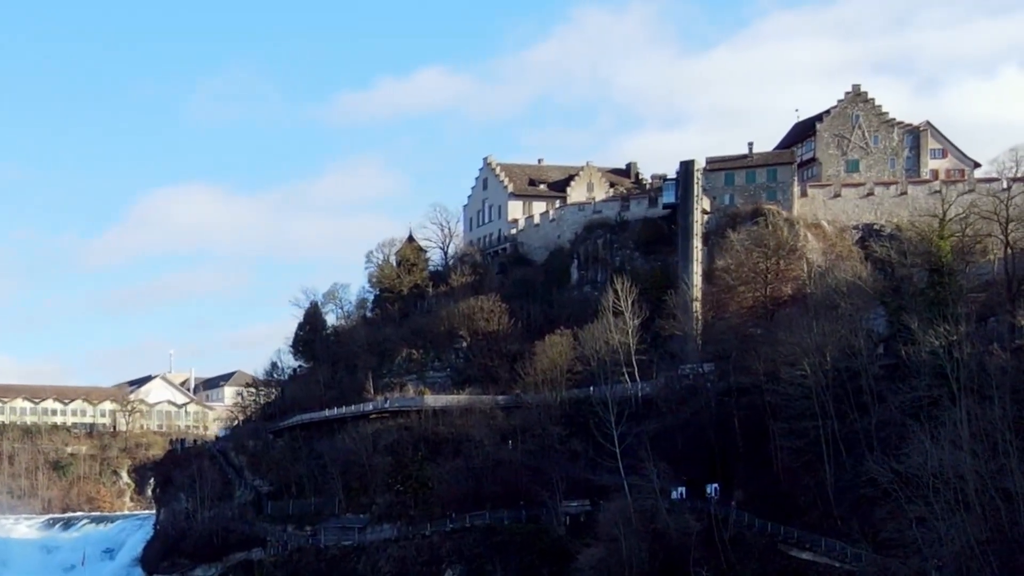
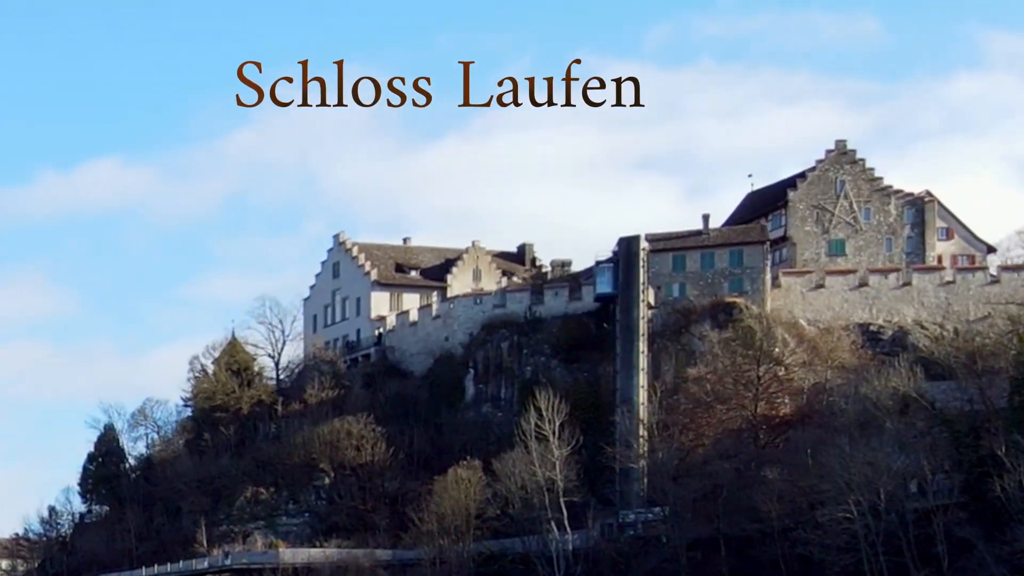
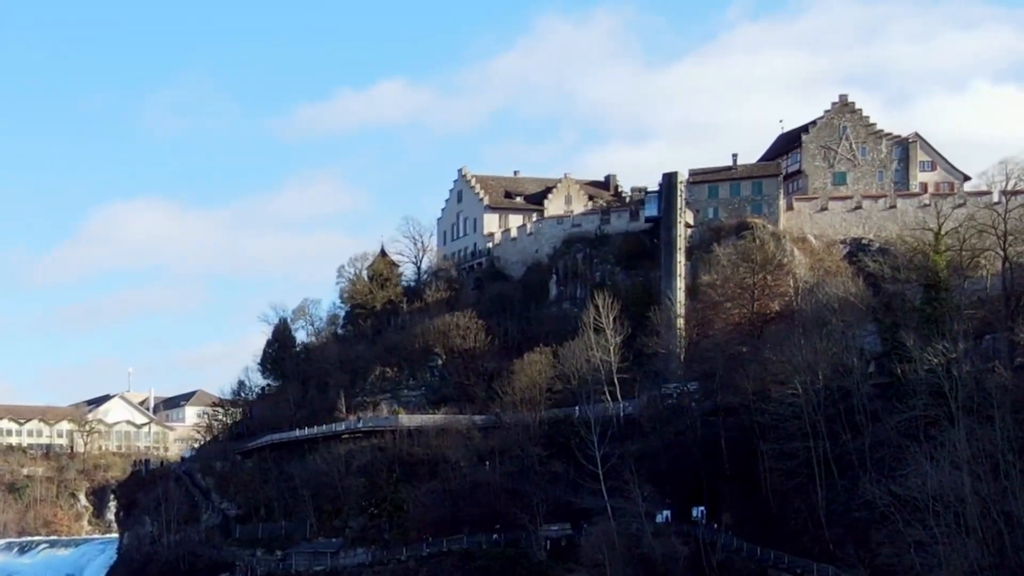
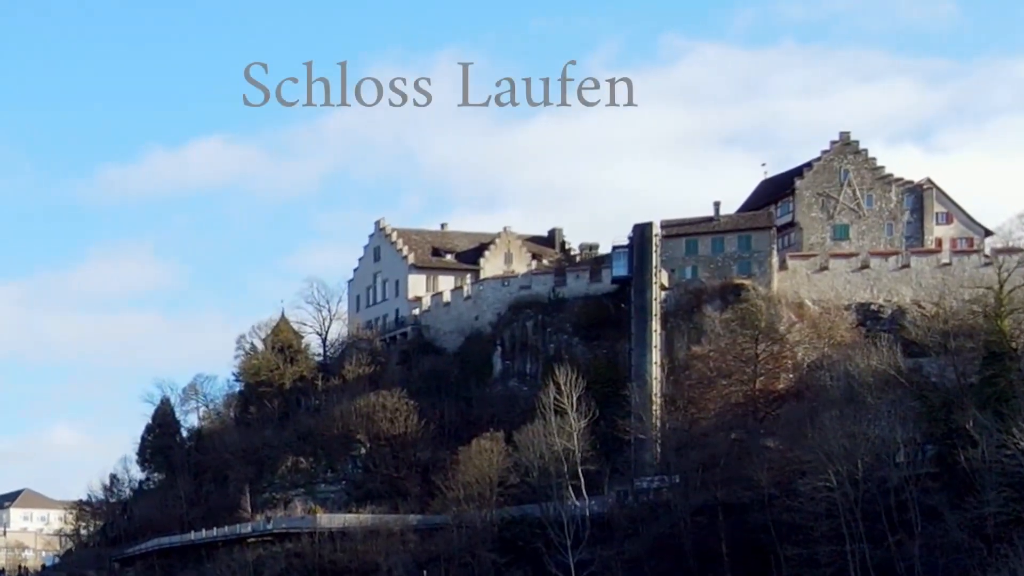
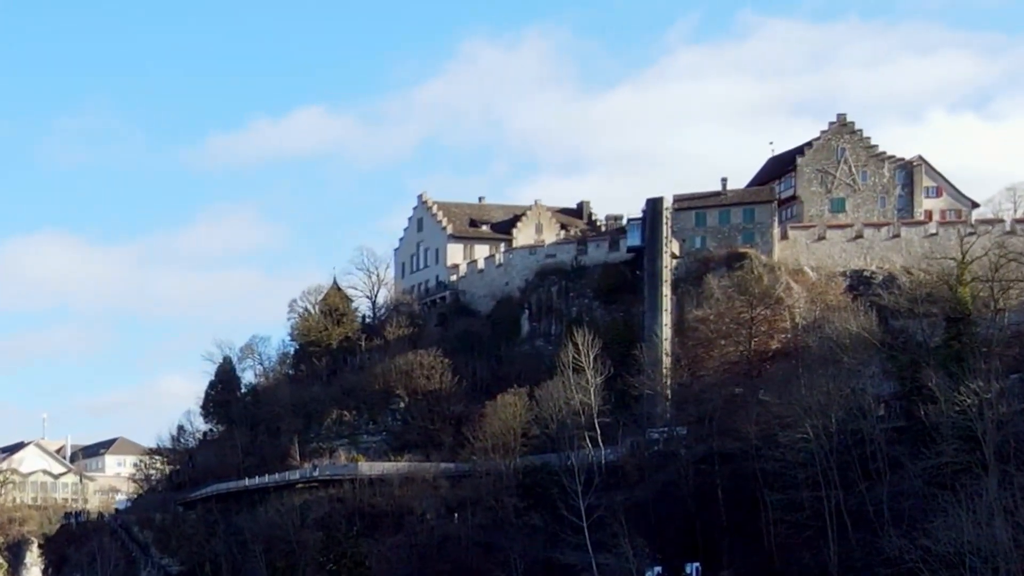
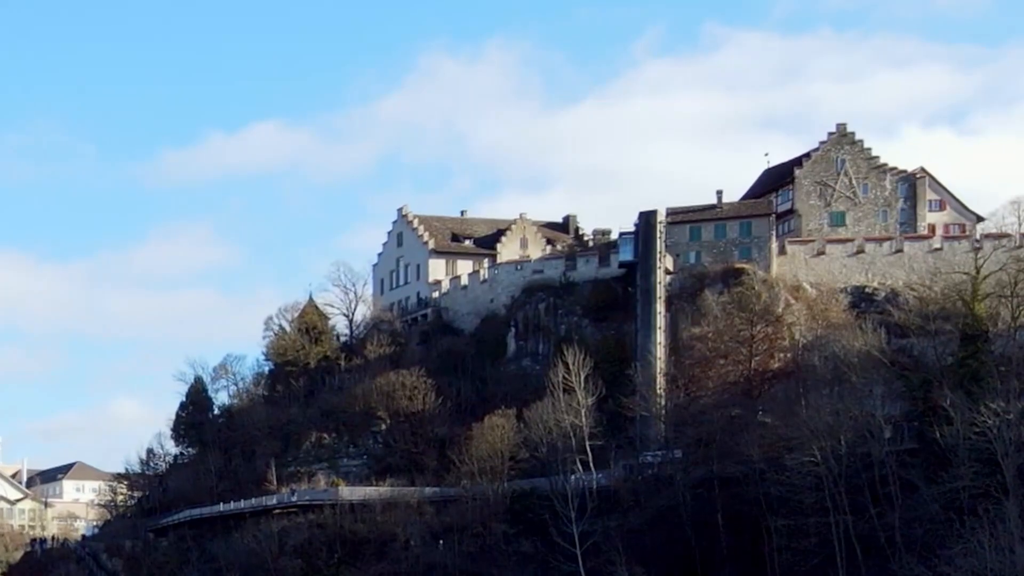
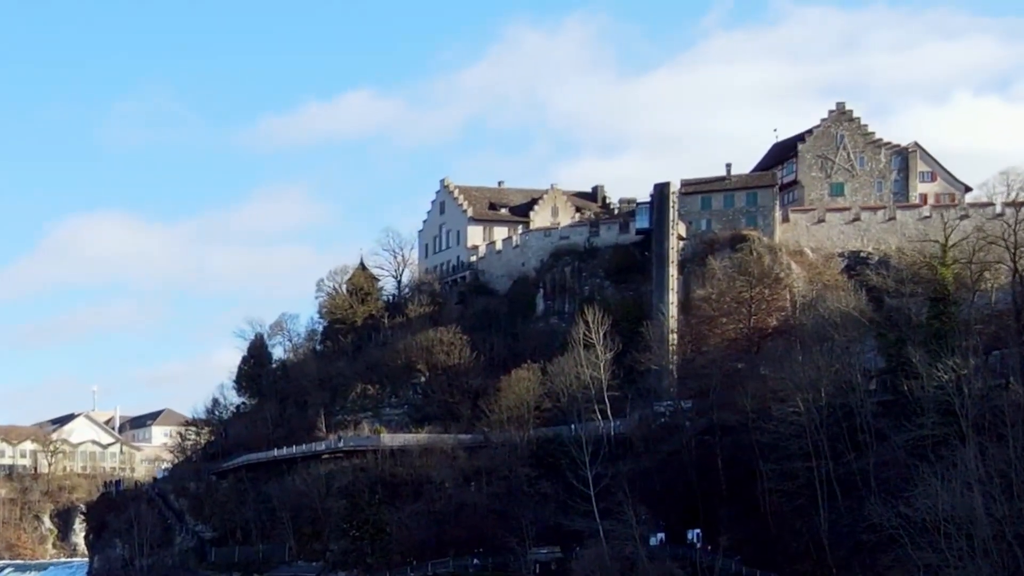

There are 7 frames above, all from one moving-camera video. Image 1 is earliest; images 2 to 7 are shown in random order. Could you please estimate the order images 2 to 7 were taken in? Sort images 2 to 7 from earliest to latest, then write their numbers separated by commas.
3, 7, 5, 6, 4, 2
